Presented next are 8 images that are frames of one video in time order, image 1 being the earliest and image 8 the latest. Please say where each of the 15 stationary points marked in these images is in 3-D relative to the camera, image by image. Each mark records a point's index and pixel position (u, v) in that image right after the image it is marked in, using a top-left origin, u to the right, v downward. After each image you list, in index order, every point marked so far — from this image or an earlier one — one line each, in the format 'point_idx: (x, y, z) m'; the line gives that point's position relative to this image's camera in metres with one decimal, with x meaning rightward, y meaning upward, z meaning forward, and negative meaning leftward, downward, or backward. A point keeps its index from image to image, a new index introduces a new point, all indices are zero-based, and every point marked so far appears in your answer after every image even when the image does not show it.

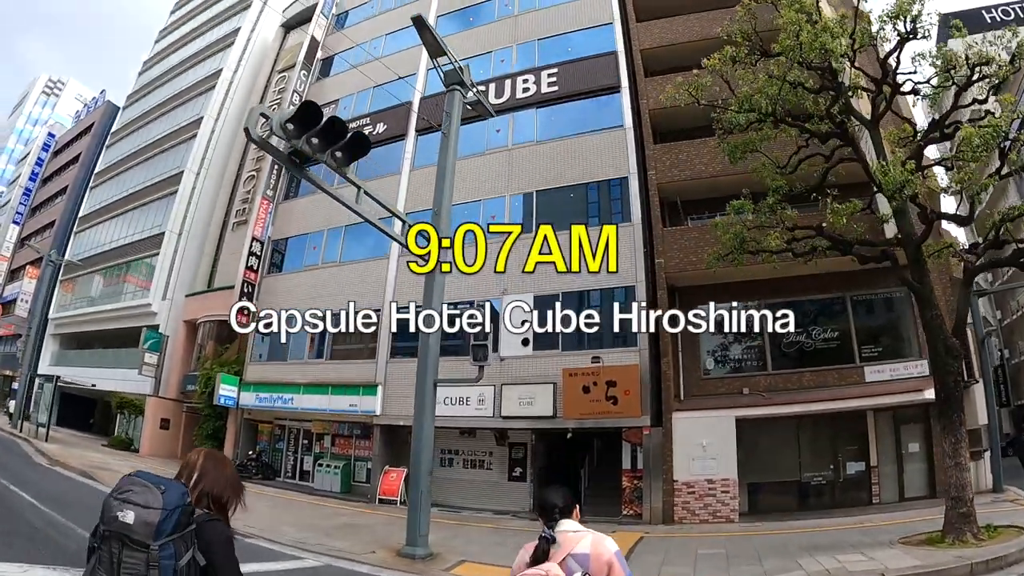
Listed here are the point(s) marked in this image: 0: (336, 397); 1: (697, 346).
0: (-5.2, -2.9, +15.6) m
1: (+4.5, -1.5, +13.4) m
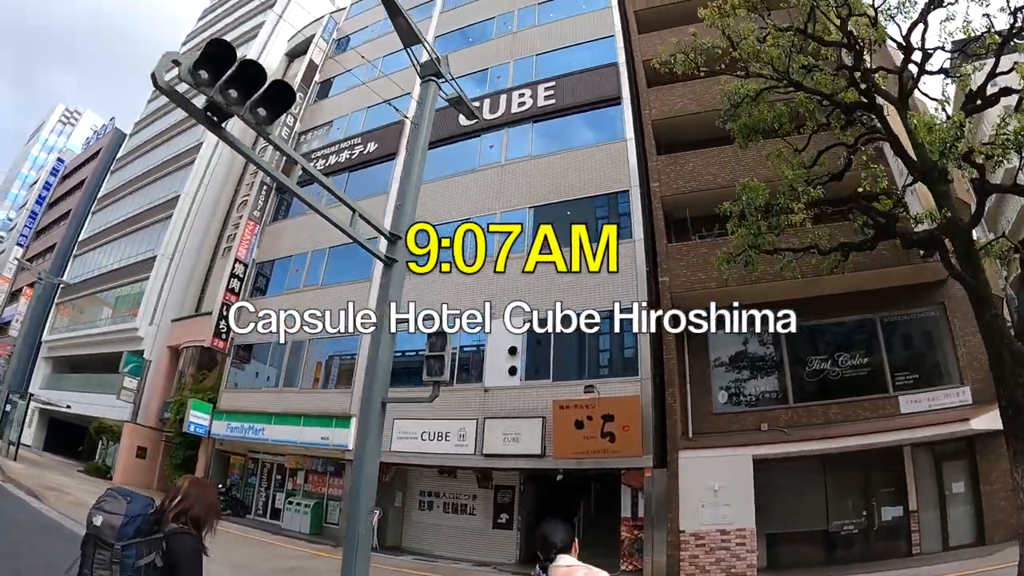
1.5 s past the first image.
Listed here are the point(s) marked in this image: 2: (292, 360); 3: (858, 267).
0: (-5.4, -3.5, +14.3) m
1: (+4.2, -1.9, +12.0) m
2: (-6.5, -2.1, +16.0) m
3: (+6.9, +0.4, +11.4) m
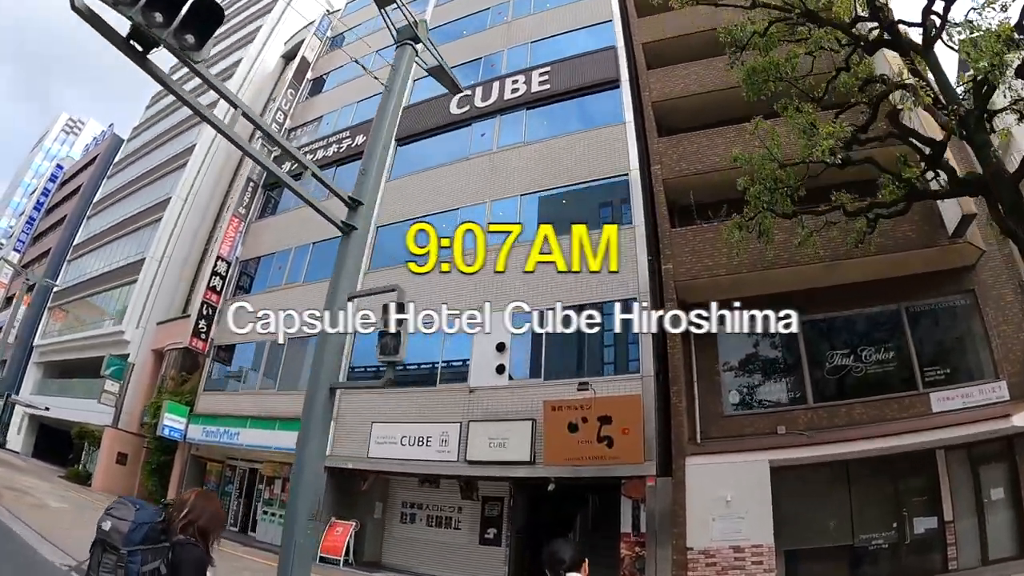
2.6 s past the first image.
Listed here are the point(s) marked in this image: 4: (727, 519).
0: (-5.6, -3.4, +13.3) m
1: (+4.0, -1.7, +10.9) m
2: (-6.7, -2.0, +15.0) m
3: (+6.7, +0.7, +10.3) m
4: (+3.4, -3.6, +8.7) m
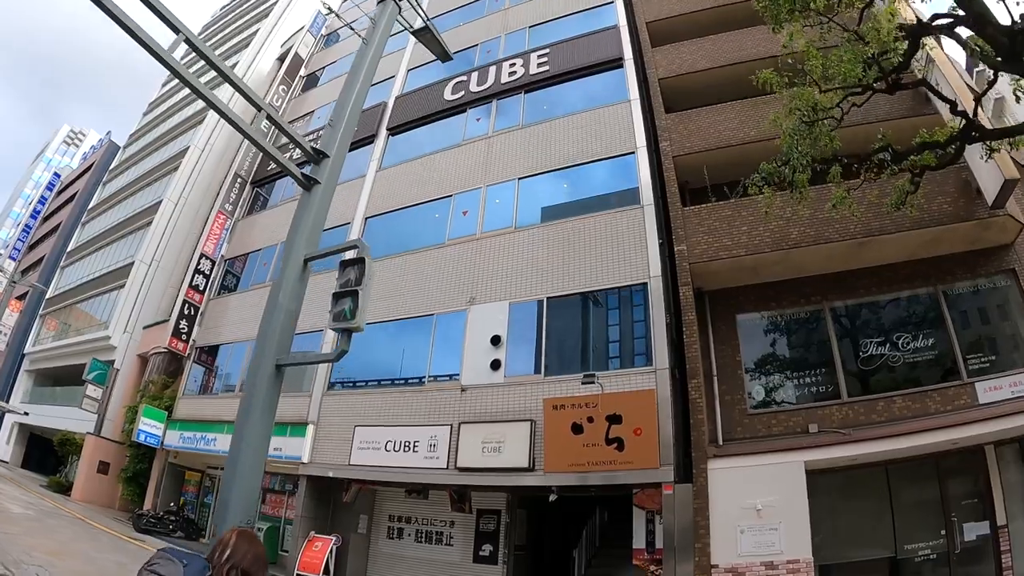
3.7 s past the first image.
0: (-5.6, -3.3, +12.3) m
1: (+4.0, -1.4, +9.8) m
2: (-6.7, -1.9, +14.0) m
3: (+6.6, +1.0, +9.2) m
4: (+3.4, -3.3, +7.6) m
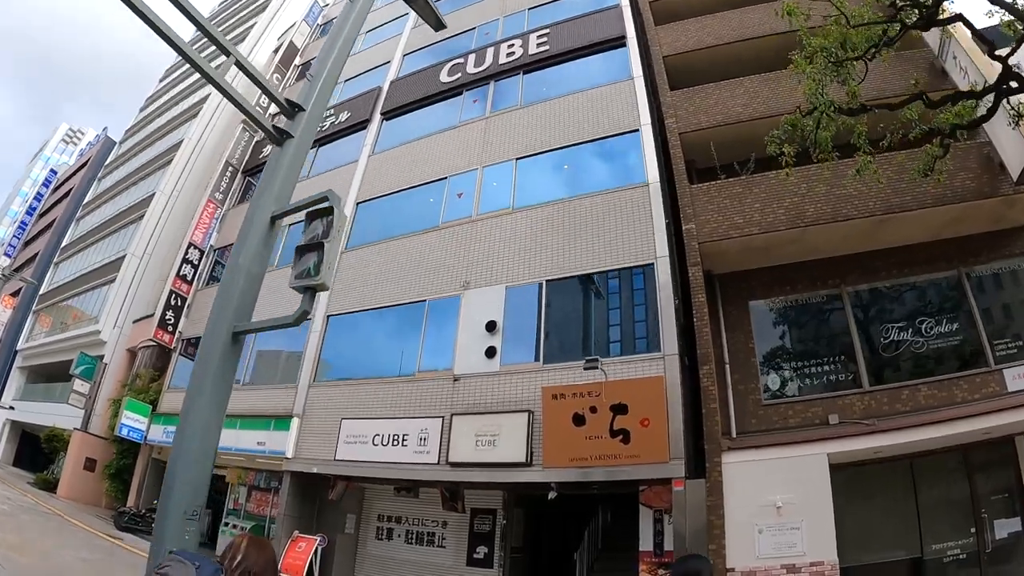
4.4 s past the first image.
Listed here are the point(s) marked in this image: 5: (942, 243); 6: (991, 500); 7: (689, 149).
0: (-5.6, -3.0, +11.7) m
1: (+3.9, -1.2, +9.2) m
2: (-6.7, -1.6, +13.4) m
3: (+6.5, +1.3, +8.6) m
4: (+3.3, -3.0, +6.9) m
5: (+7.2, +0.7, +9.2) m
6: (+7.0, -3.1, +8.1) m
7: (+3.6, +2.8, +11.1) m
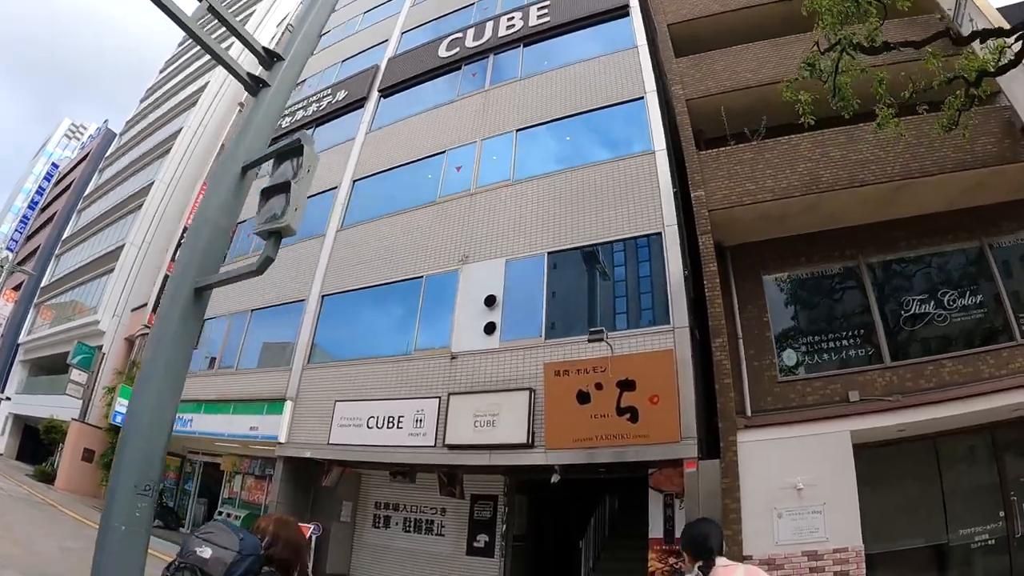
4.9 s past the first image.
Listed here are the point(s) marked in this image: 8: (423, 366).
0: (-5.6, -2.6, +11.3) m
1: (+4.0, -0.7, +8.7) m
2: (-6.7, -1.3, +13.0) m
3: (+6.5, +1.7, +8.0) m
4: (+3.3, -2.7, +6.5) m
5: (+7.2, +1.2, +8.7) m
6: (+7.0, -2.7, +7.6) m
7: (+3.6, +3.2, +10.6) m
8: (-1.5, -1.3, +9.3) m
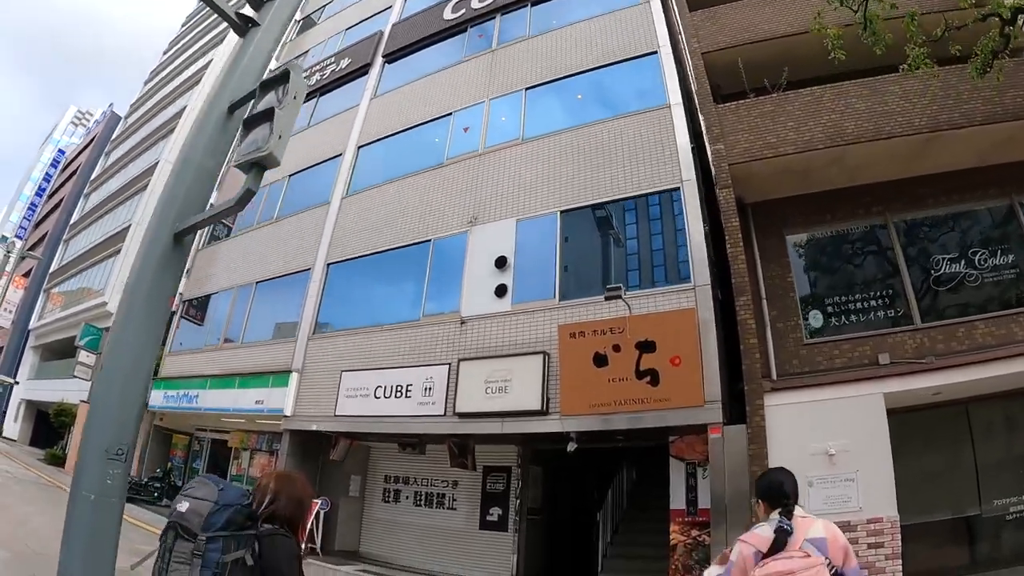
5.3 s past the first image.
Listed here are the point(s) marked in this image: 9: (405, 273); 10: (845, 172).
0: (-5.4, -2.1, +11.1) m
1: (+4.1, -0.2, +8.3) m
2: (-6.4, -0.7, +12.8) m
3: (+6.7, +2.3, +7.6) m
4: (+3.5, -2.2, +6.2) m
5: (+7.3, +1.8, +8.2) m
6: (+7.2, -2.1, +7.3) m
7: (+3.7, +3.8, +10.1) m
8: (-1.3, -0.8, +9.0) m
9: (-1.9, +0.2, +9.9) m
10: (+5.0, +1.7, +8.4) m
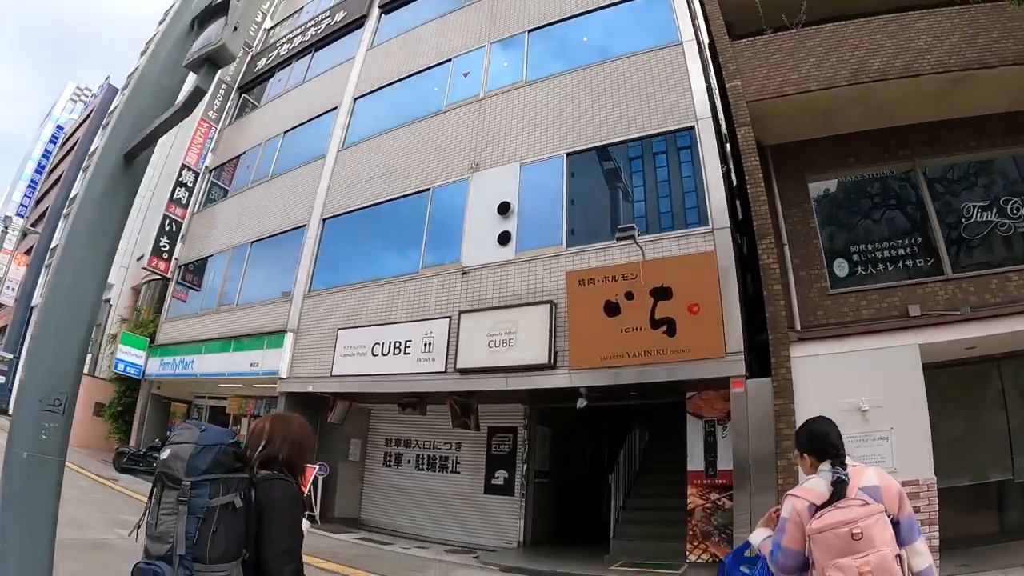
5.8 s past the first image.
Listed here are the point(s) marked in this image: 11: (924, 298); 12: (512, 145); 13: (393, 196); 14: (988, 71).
0: (-5.3, -1.4, +10.7) m
1: (+4.2, +0.5, +7.8) m
2: (-6.3, +0.1, +12.4) m
3: (+6.7, +3.0, +6.9) m
4: (+3.6, -1.6, +5.8) m
5: (+7.4, +2.5, +7.6) m
6: (+7.3, -1.4, +6.8) m
7: (+3.8, +4.6, +9.5) m
8: (-1.2, -0.1, +8.6) m
9: (-1.8, +0.9, +9.4) m
10: (+5.1, +2.4, +7.8) m
11: (+5.2, -0.2, +7.1) m
12: (0.0, +2.2, +8.7) m
13: (-2.0, +1.4, +9.8) m
14: (+6.3, +2.8, +7.0) m
